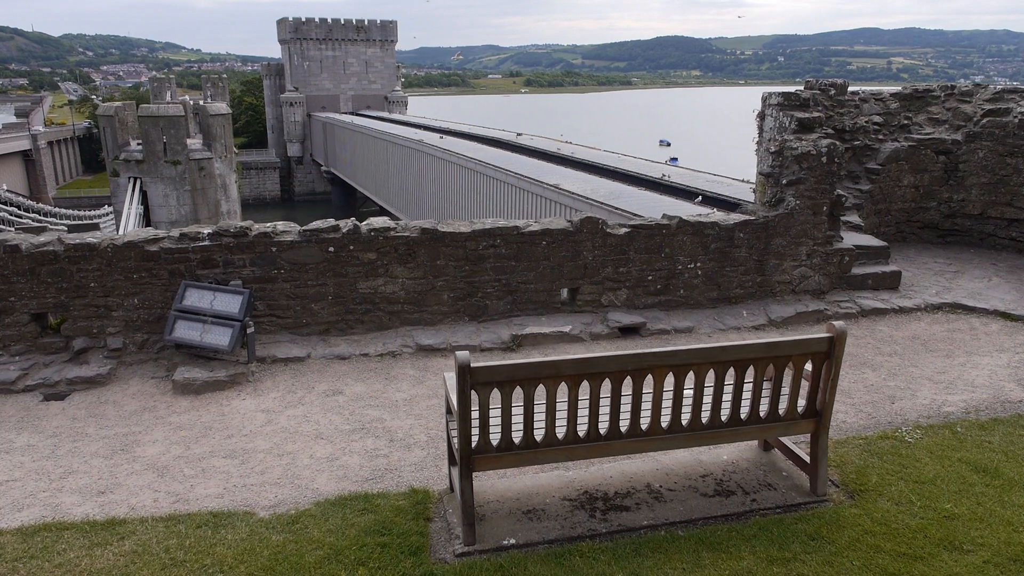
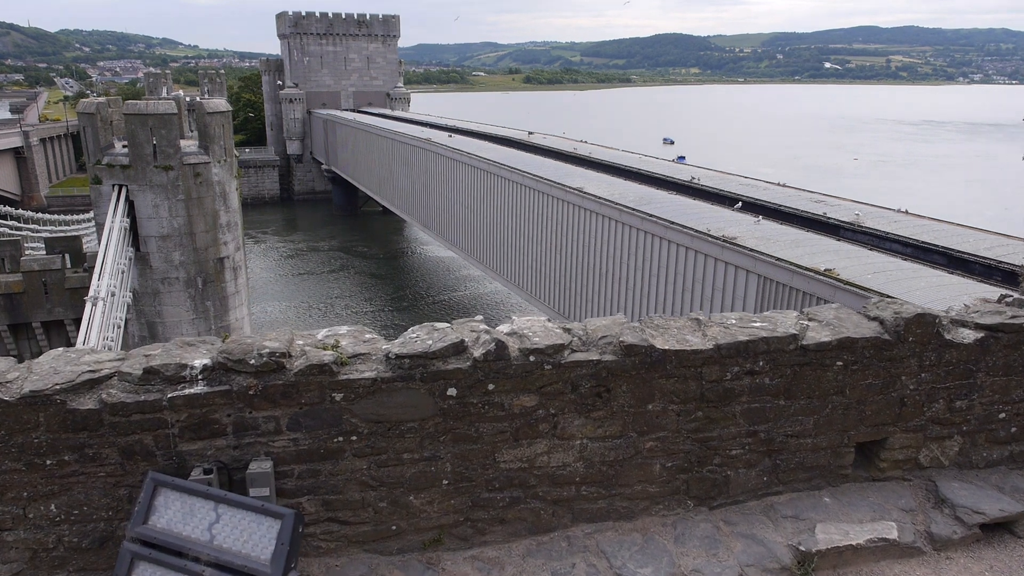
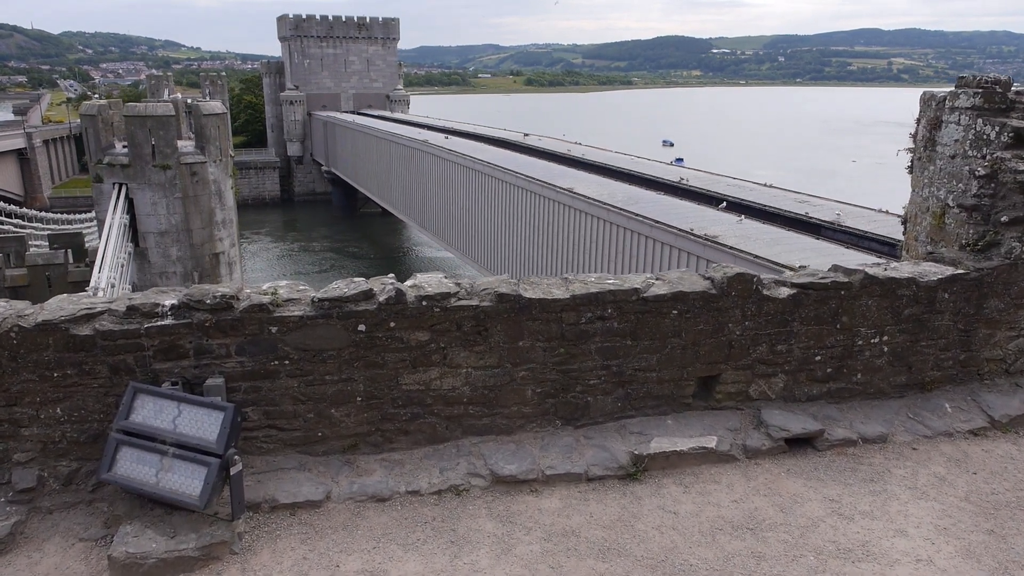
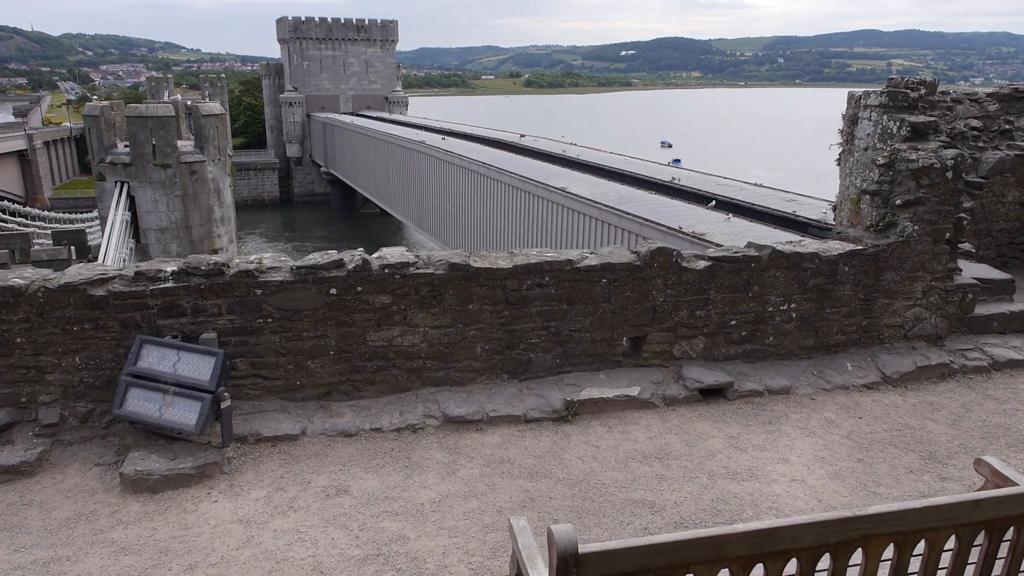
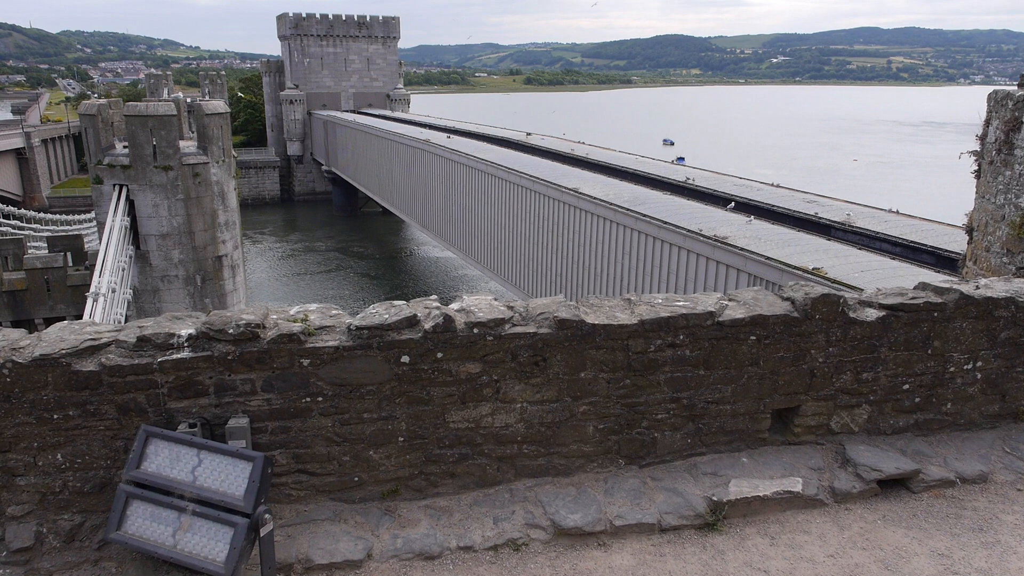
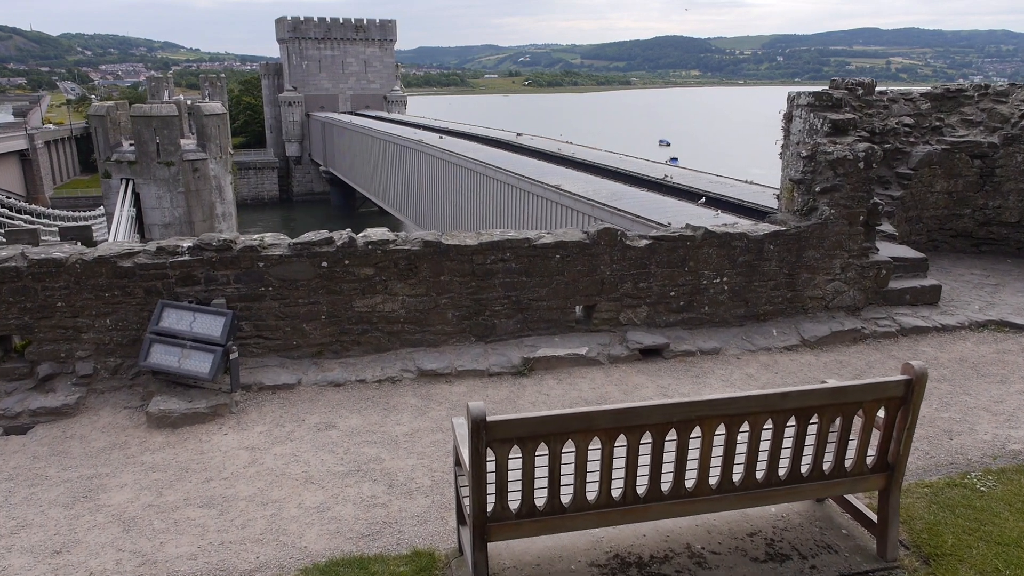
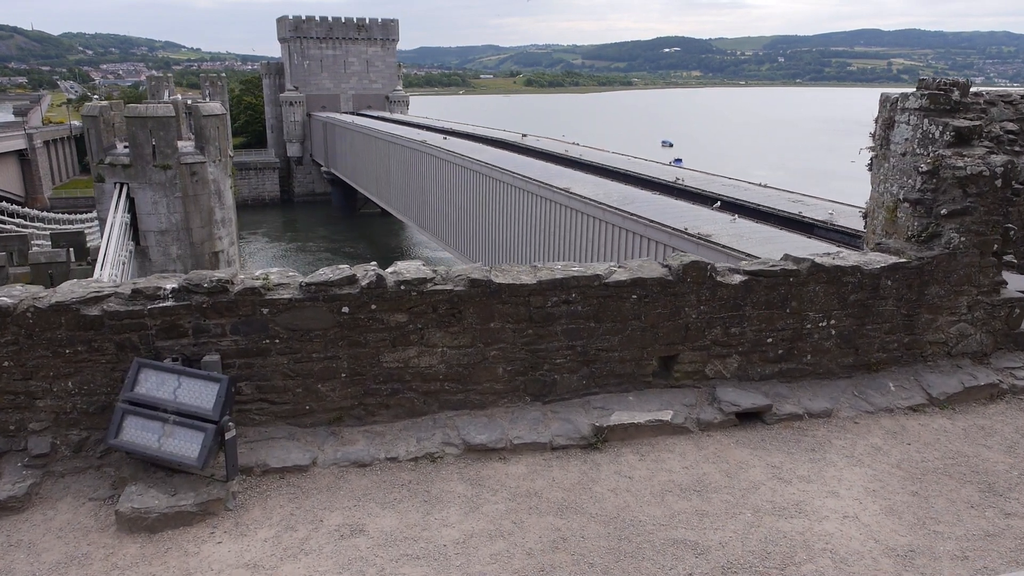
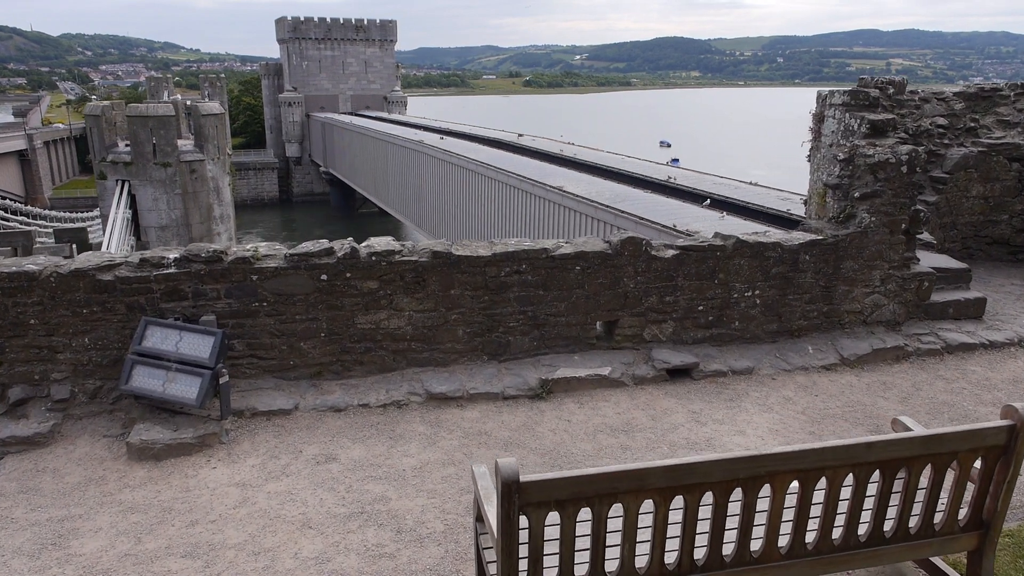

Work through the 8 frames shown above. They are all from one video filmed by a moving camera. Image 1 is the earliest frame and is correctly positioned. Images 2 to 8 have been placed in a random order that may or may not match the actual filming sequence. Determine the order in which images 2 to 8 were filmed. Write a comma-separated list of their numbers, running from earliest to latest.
6, 8, 4, 7, 3, 5, 2
